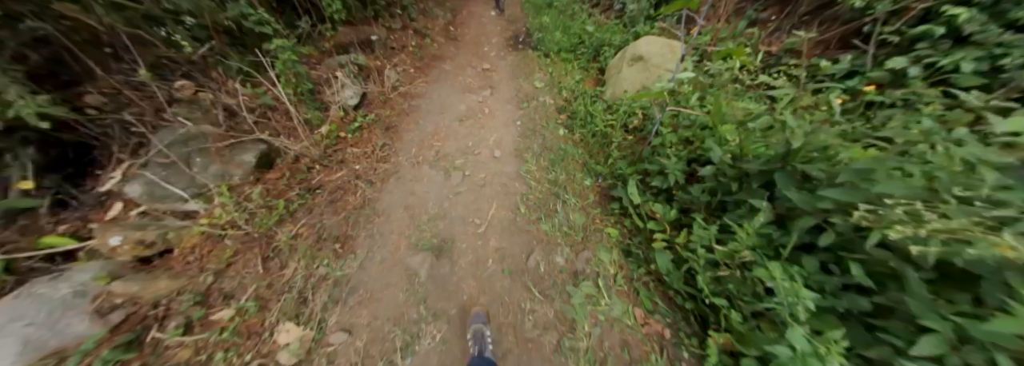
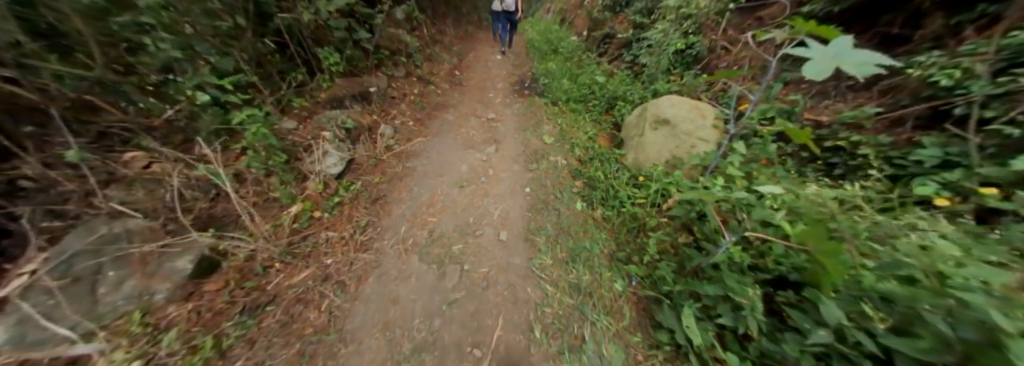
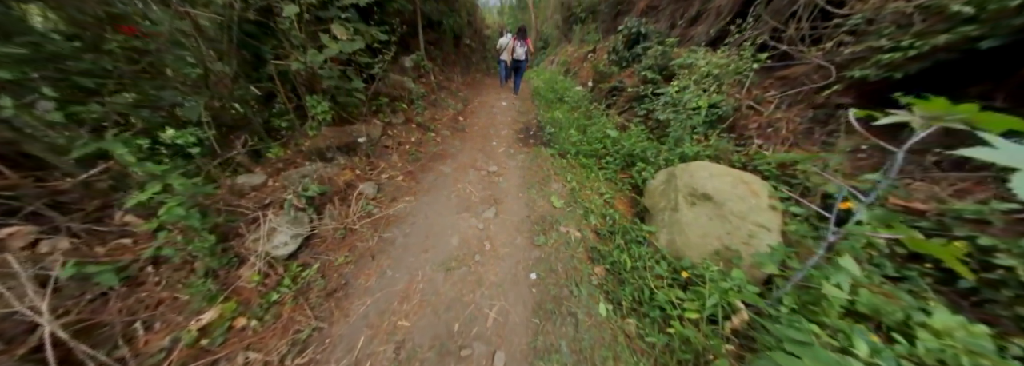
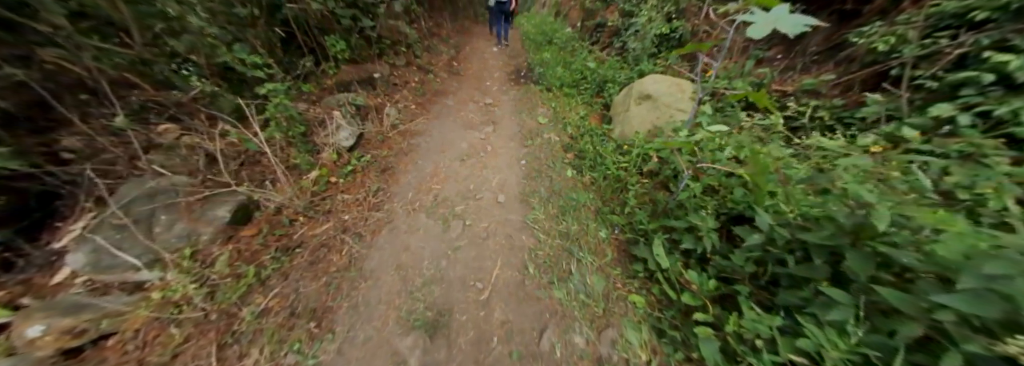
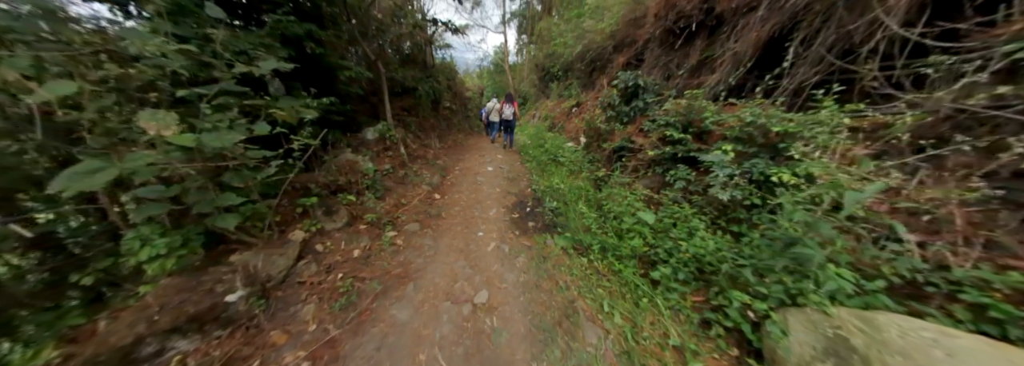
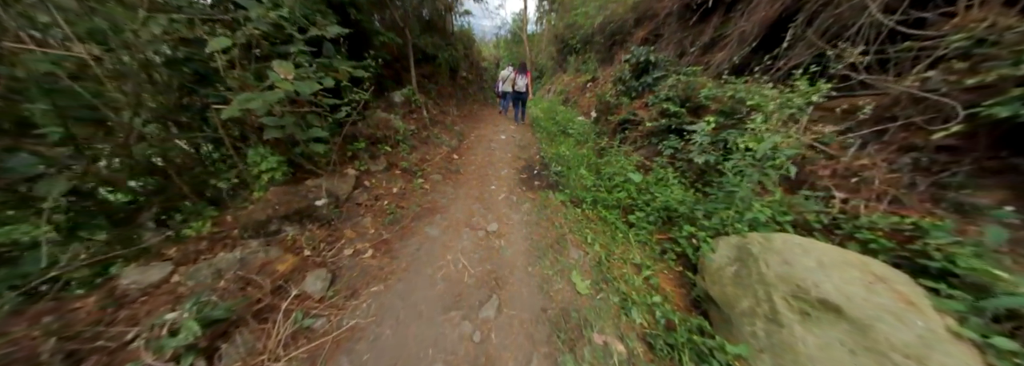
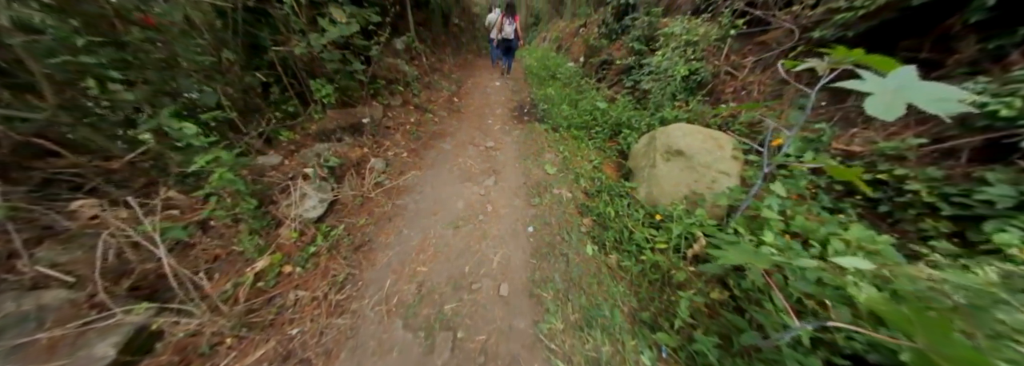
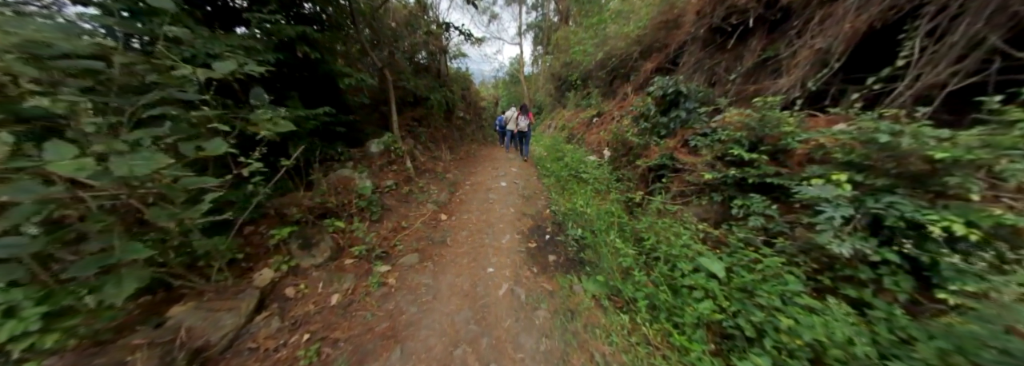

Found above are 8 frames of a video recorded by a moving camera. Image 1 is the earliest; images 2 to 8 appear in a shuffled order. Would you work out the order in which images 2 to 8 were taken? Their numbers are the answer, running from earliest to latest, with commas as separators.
4, 2, 7, 3, 6, 5, 8
